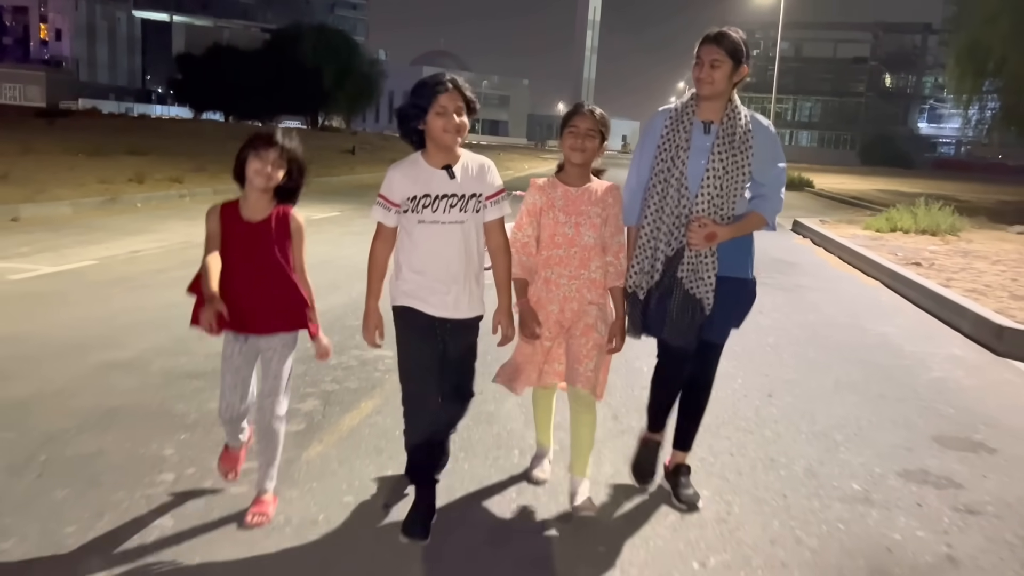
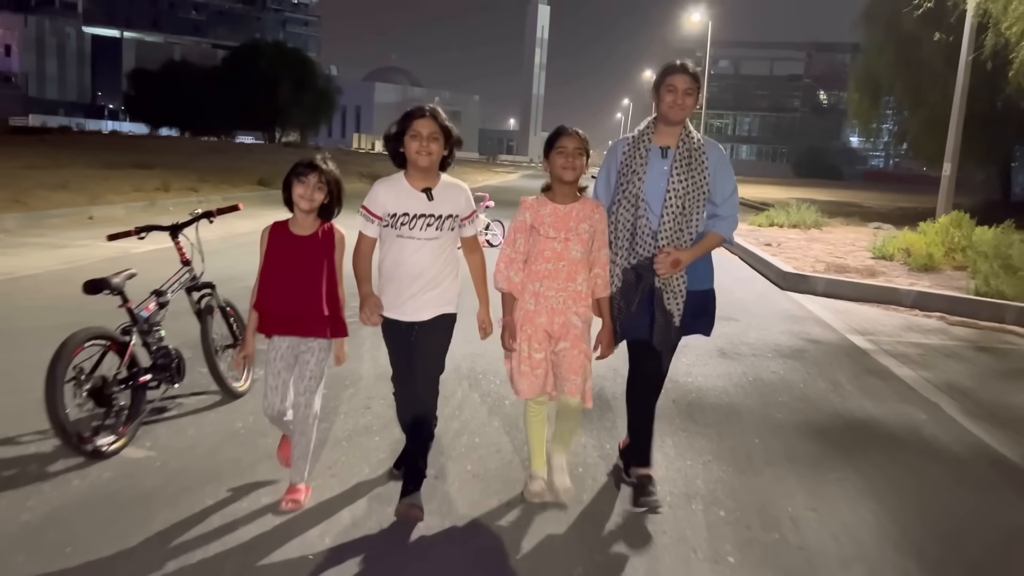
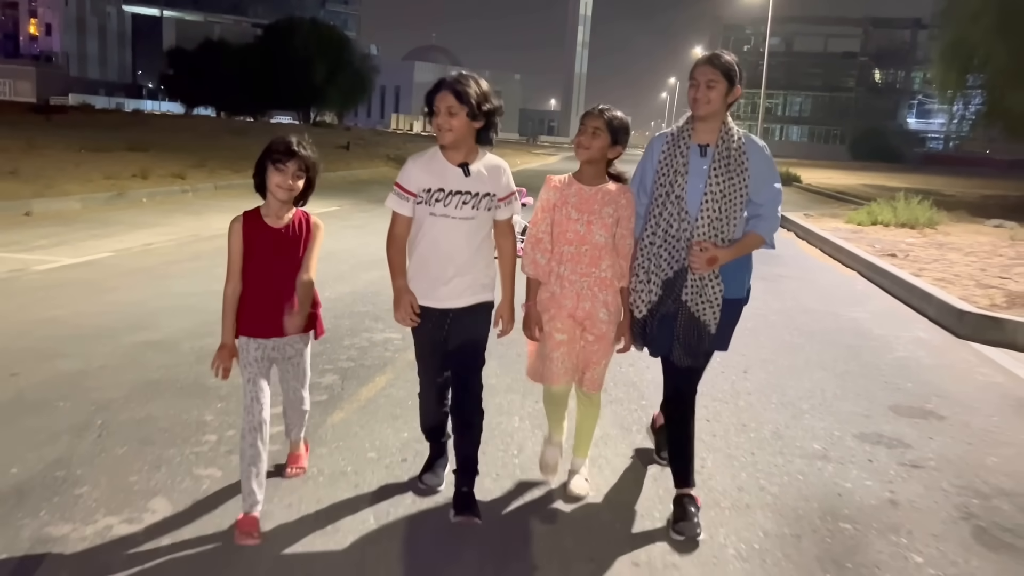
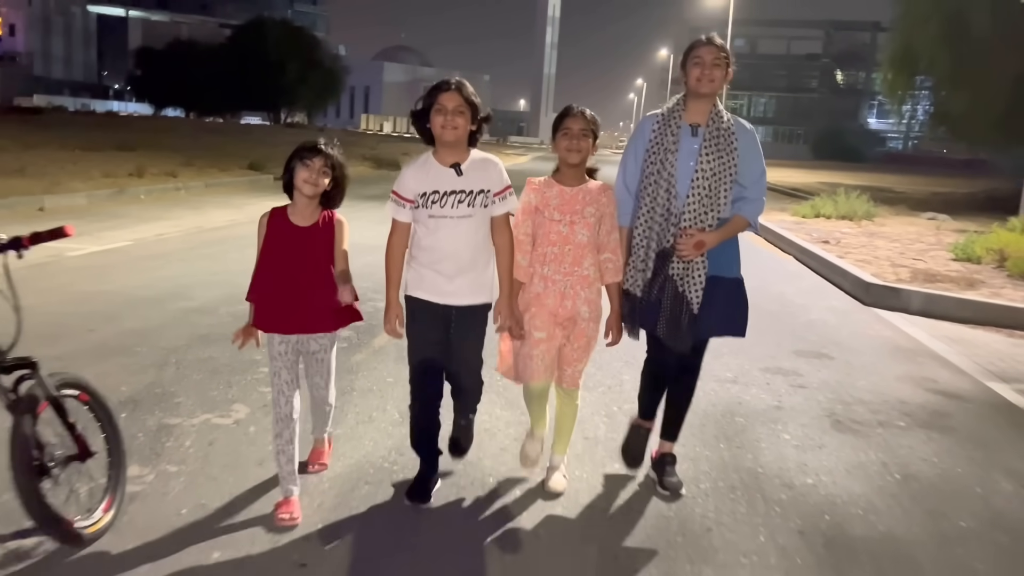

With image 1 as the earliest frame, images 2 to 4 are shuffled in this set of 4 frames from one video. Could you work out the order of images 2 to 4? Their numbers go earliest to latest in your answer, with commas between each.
3, 4, 2
